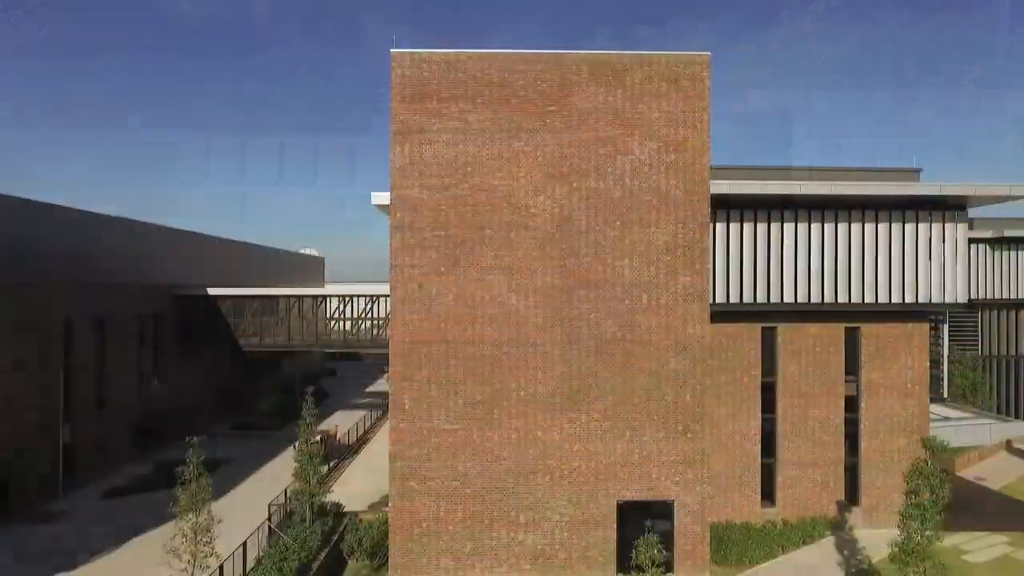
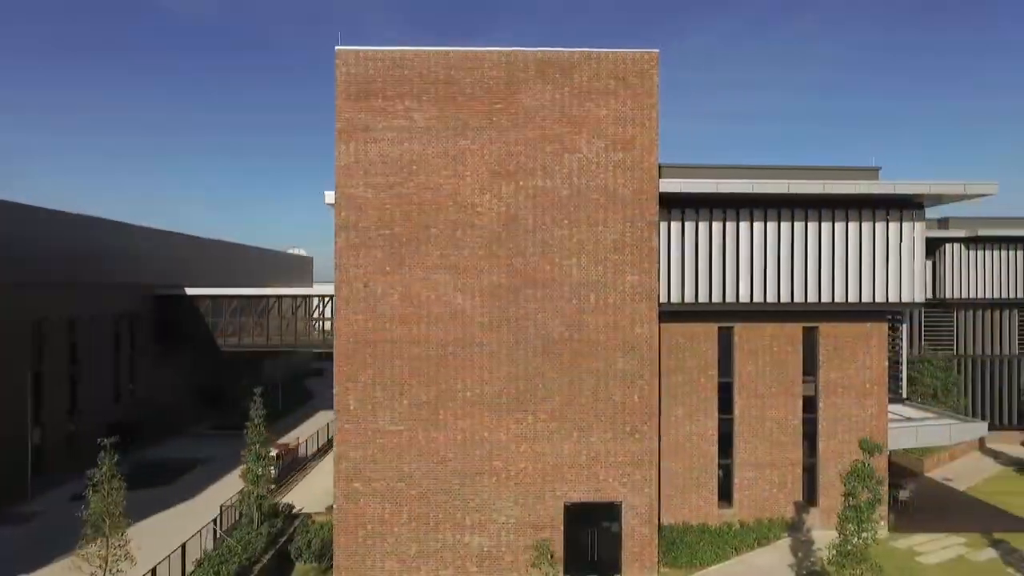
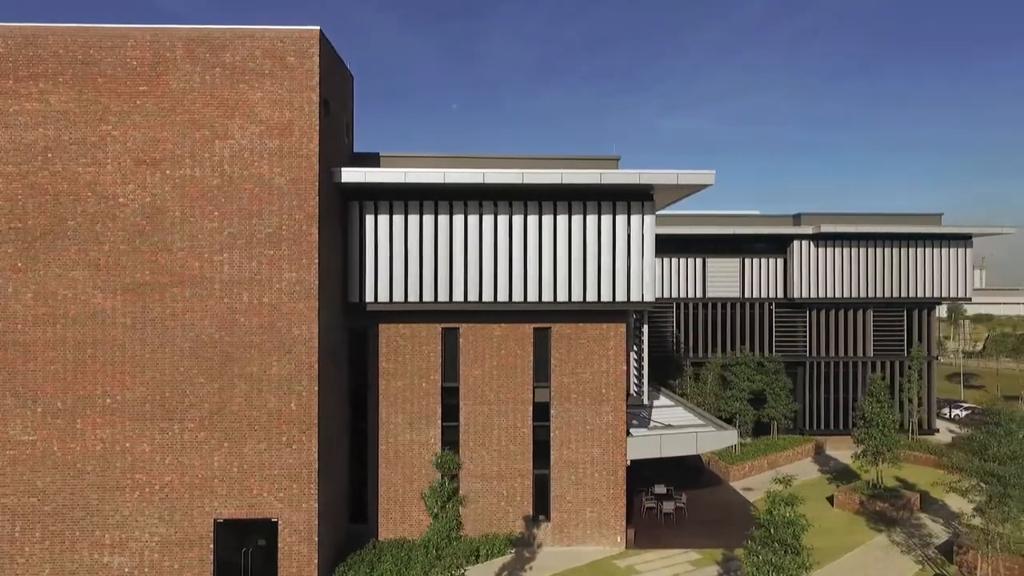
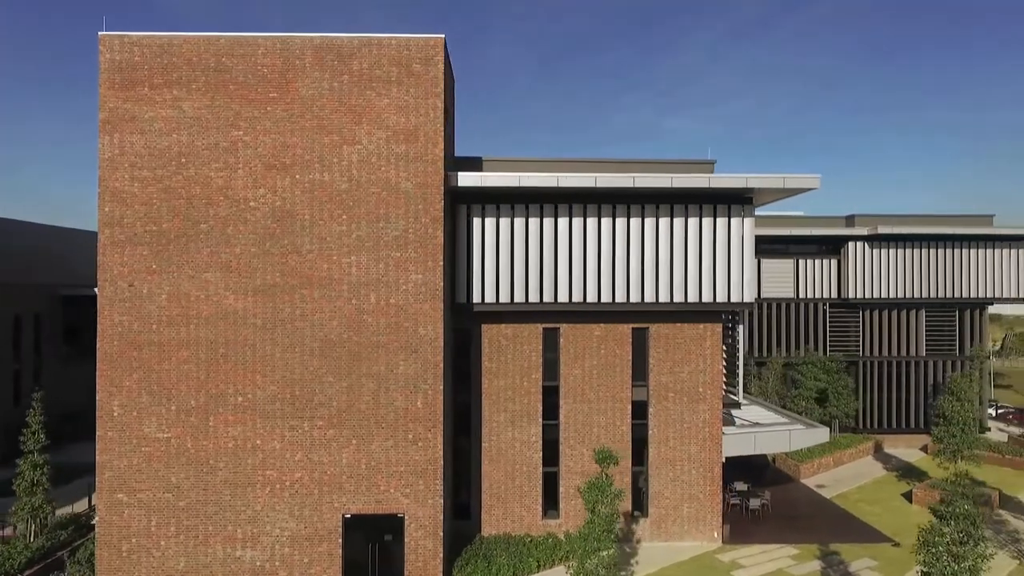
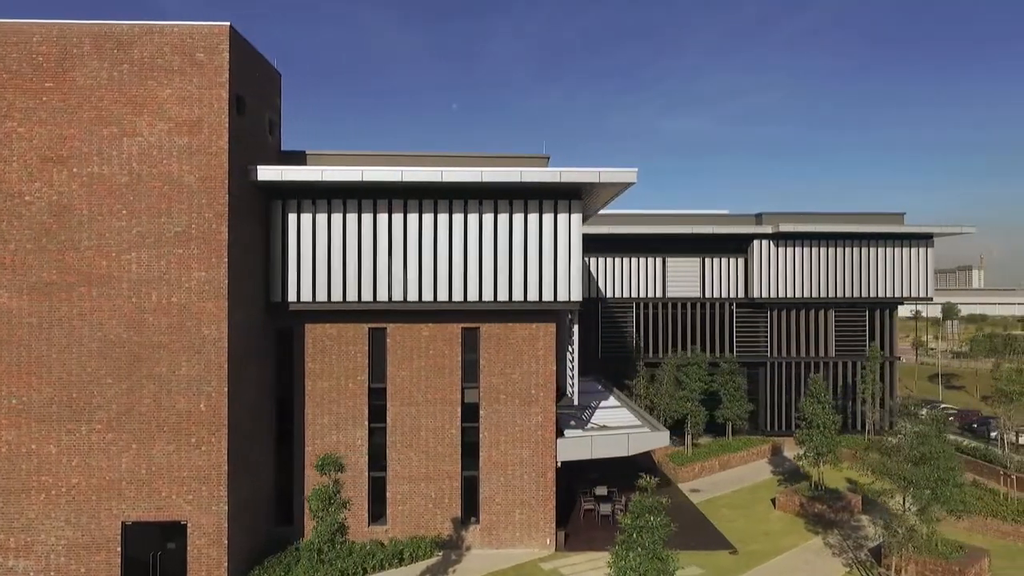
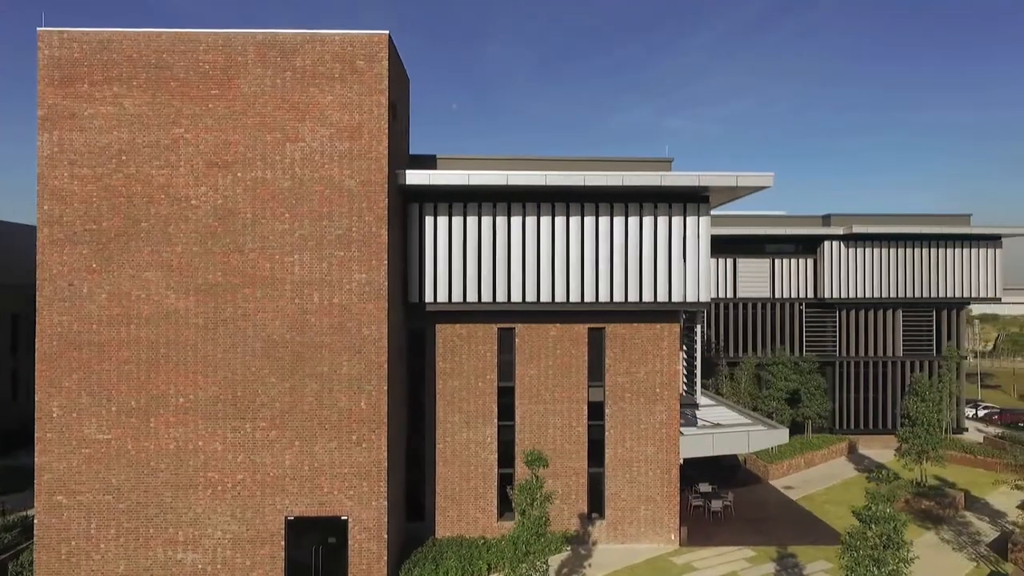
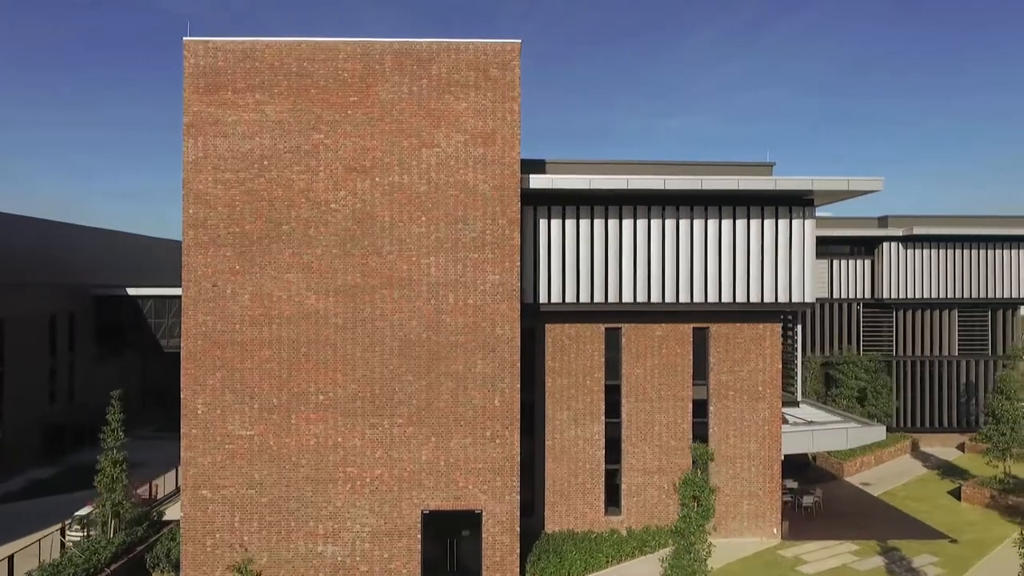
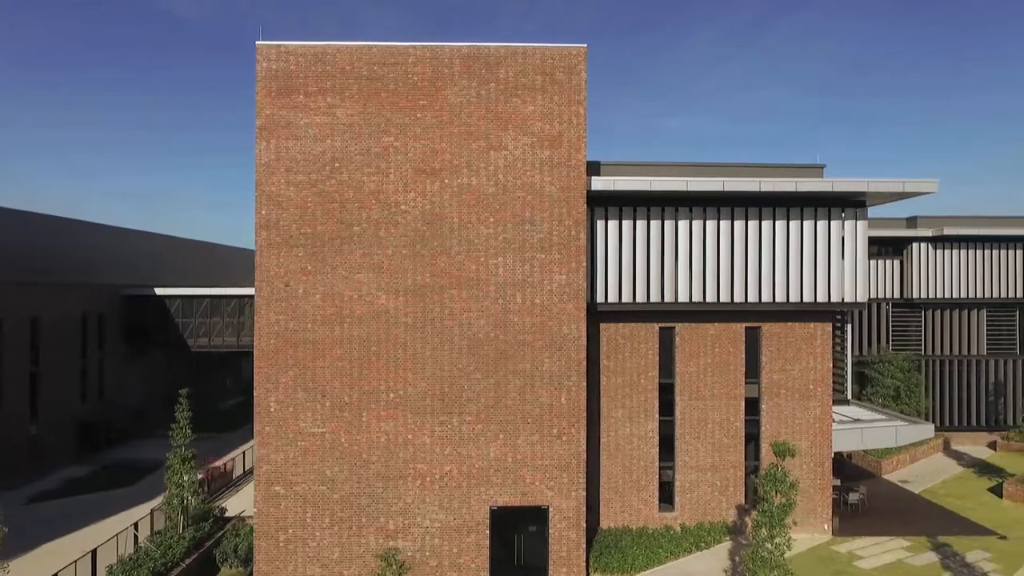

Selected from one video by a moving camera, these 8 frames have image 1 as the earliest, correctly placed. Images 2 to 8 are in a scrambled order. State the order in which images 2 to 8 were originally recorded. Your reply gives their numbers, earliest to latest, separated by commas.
2, 8, 7, 4, 6, 3, 5
